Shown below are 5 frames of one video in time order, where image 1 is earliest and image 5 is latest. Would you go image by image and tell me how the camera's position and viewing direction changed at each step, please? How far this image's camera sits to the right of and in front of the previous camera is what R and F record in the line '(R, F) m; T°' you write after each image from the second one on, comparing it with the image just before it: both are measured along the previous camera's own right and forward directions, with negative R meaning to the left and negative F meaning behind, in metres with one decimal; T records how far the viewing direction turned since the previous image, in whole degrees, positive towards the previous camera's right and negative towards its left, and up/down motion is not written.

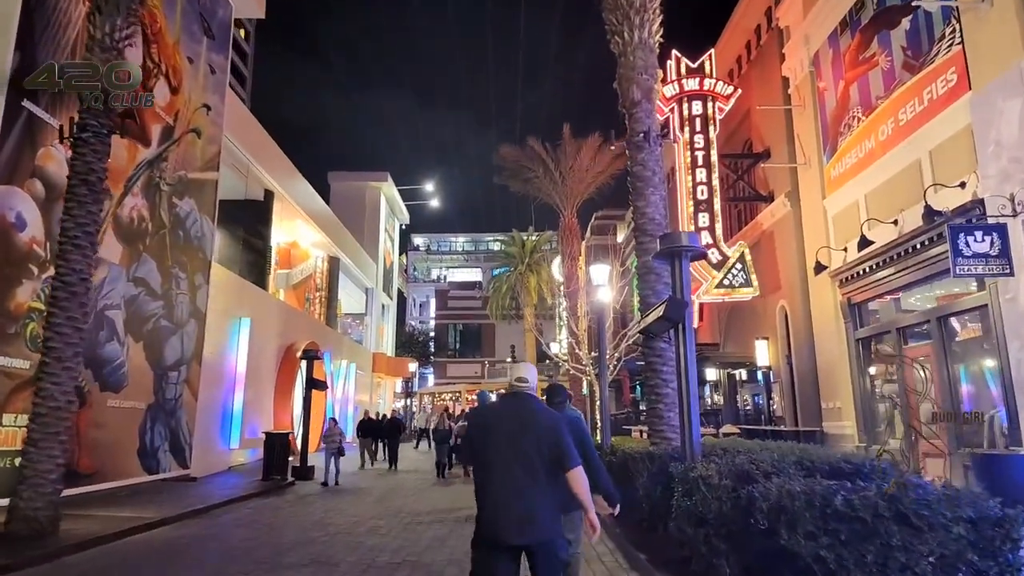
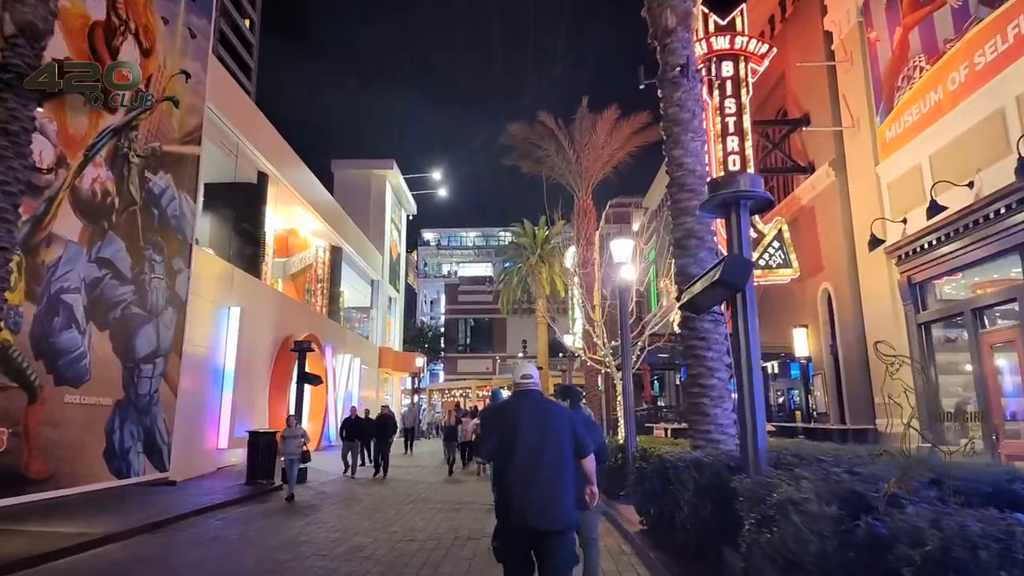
(0.0, +1.7) m; -1°
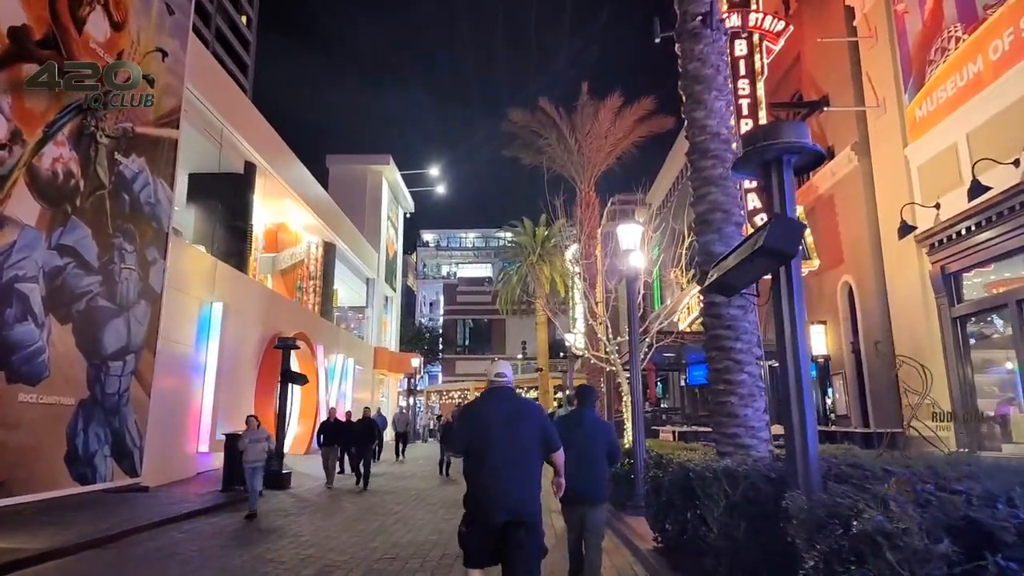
(0.0, +1.0) m; 0°
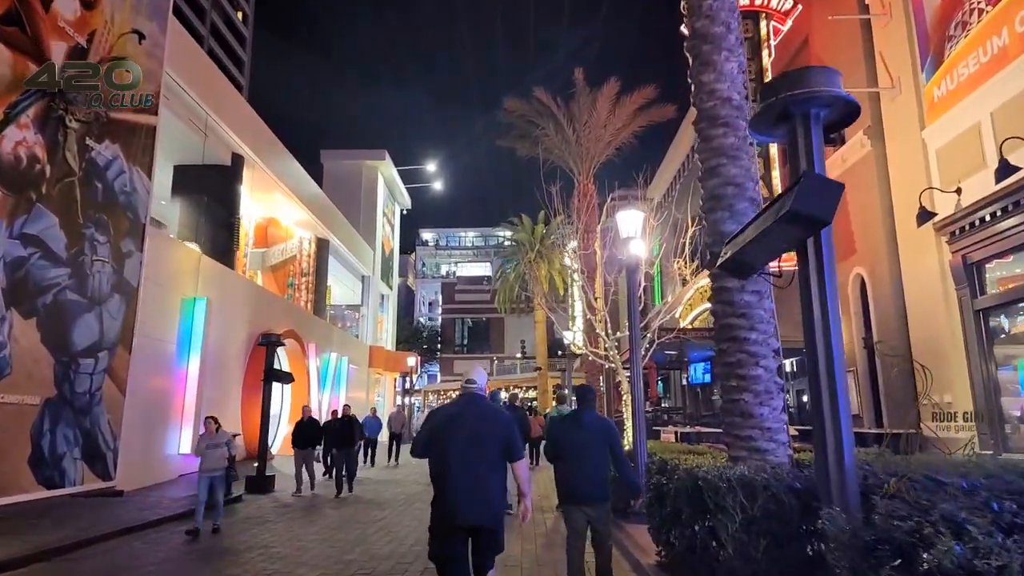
(+0.1, +0.7) m; 0°
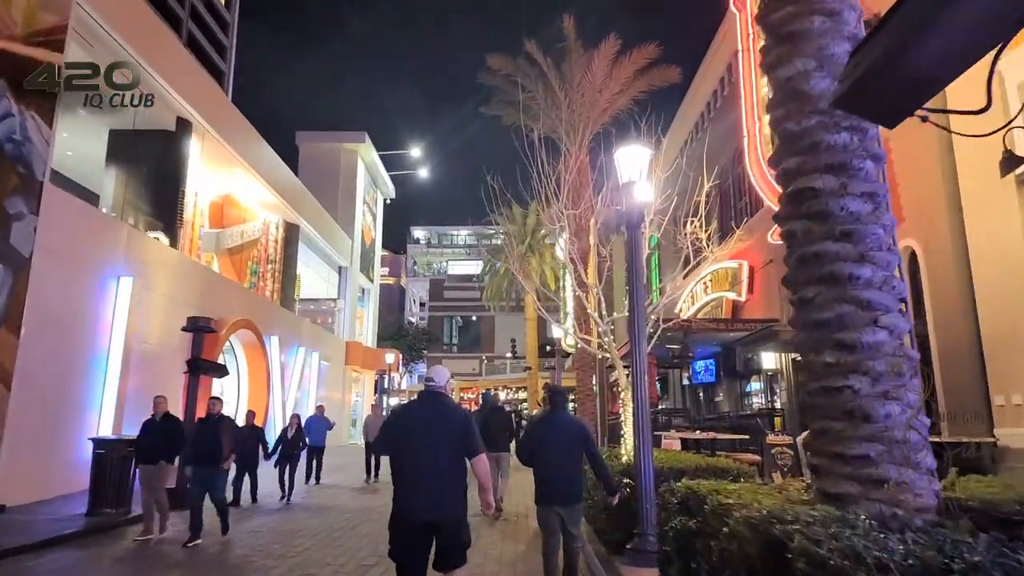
(+0.4, +2.5) m; 0°
